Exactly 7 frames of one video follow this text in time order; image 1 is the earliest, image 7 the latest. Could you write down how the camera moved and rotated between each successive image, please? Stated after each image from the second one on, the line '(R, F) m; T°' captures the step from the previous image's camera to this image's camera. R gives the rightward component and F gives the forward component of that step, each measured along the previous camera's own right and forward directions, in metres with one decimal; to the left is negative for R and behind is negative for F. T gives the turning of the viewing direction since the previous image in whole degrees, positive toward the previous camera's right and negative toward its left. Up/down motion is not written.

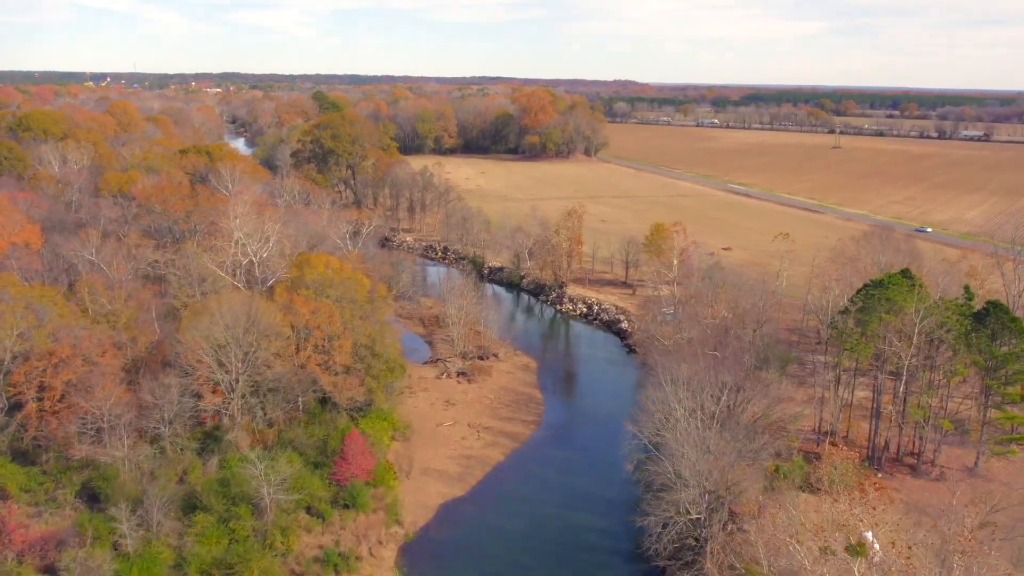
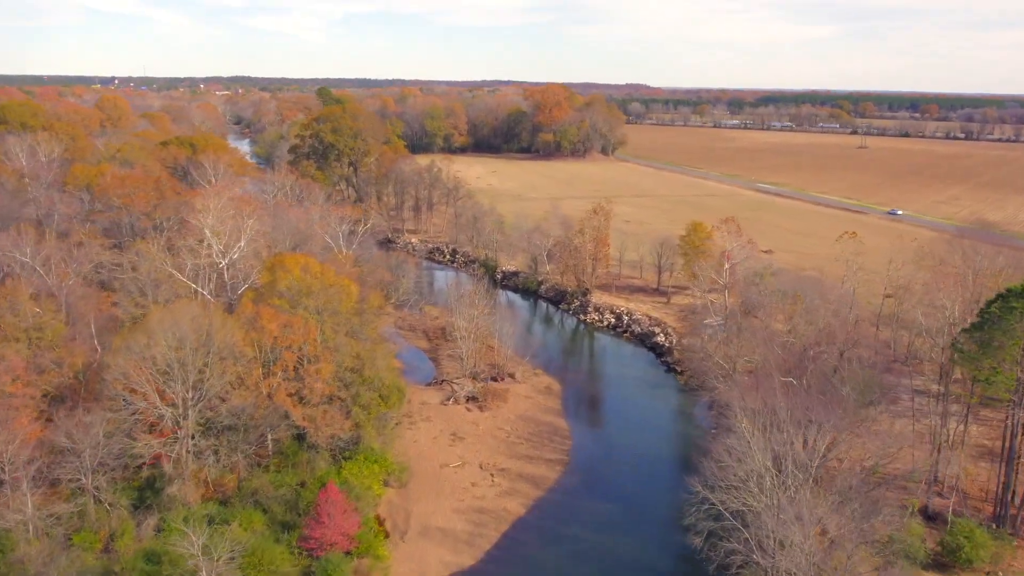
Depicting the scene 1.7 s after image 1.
(-0.3, +5.4) m; -1°
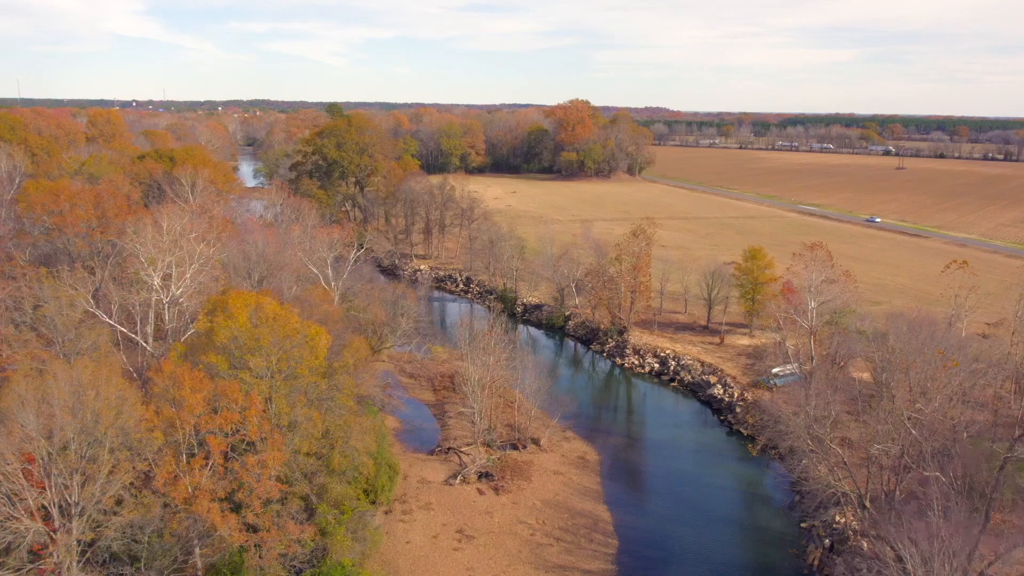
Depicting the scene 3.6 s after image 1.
(-0.1, +6.2) m; -1°
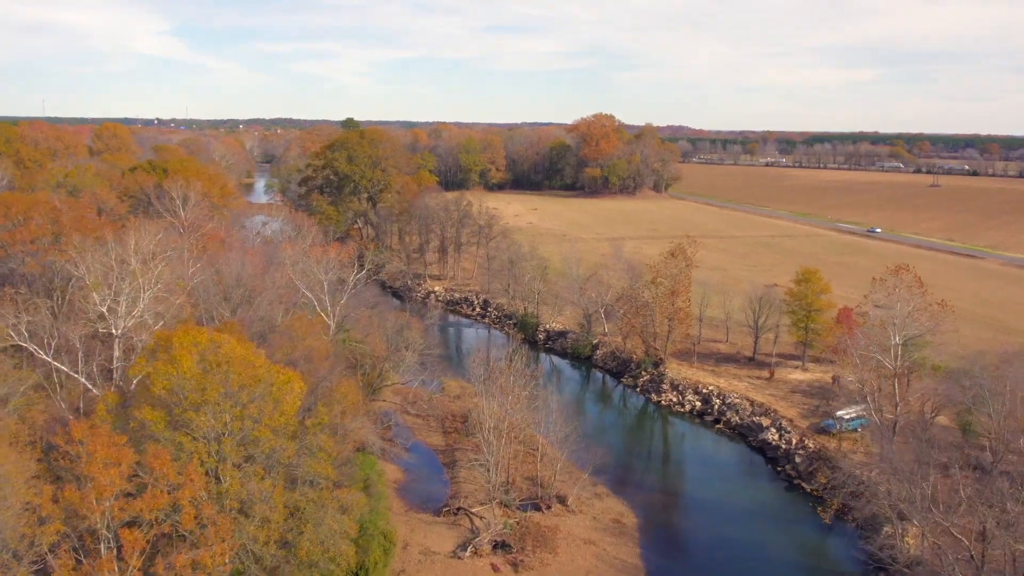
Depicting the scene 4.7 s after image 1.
(0.0, +3.7) m; -1°
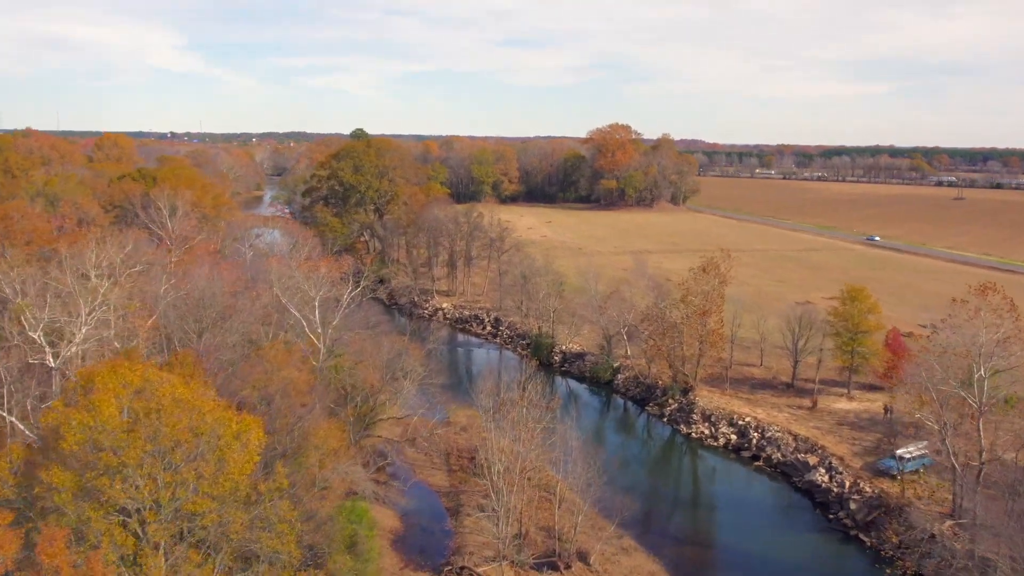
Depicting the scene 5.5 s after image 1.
(0.0, +2.8) m; -1°
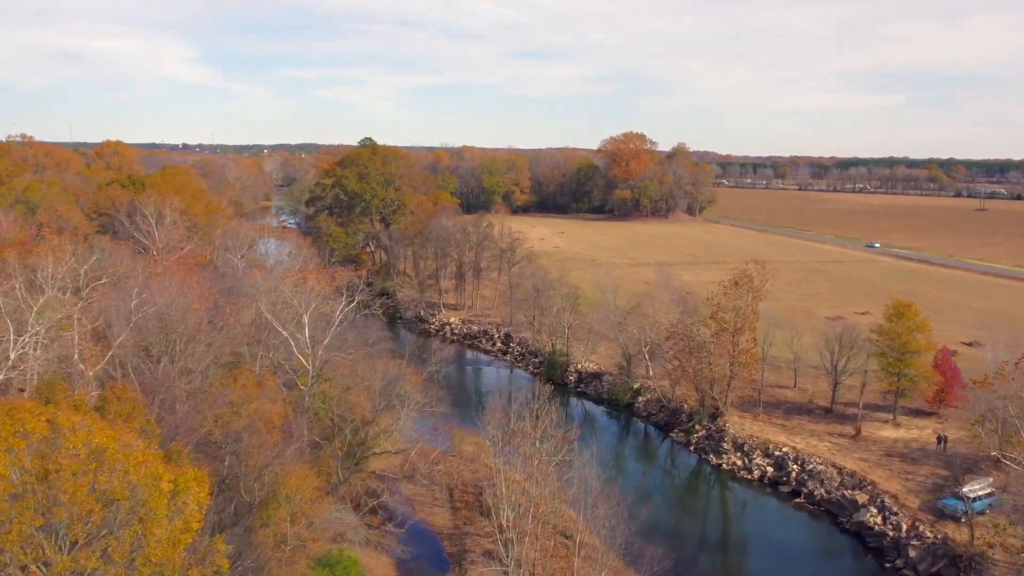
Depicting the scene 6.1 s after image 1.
(0.0, +2.4) m; -1°
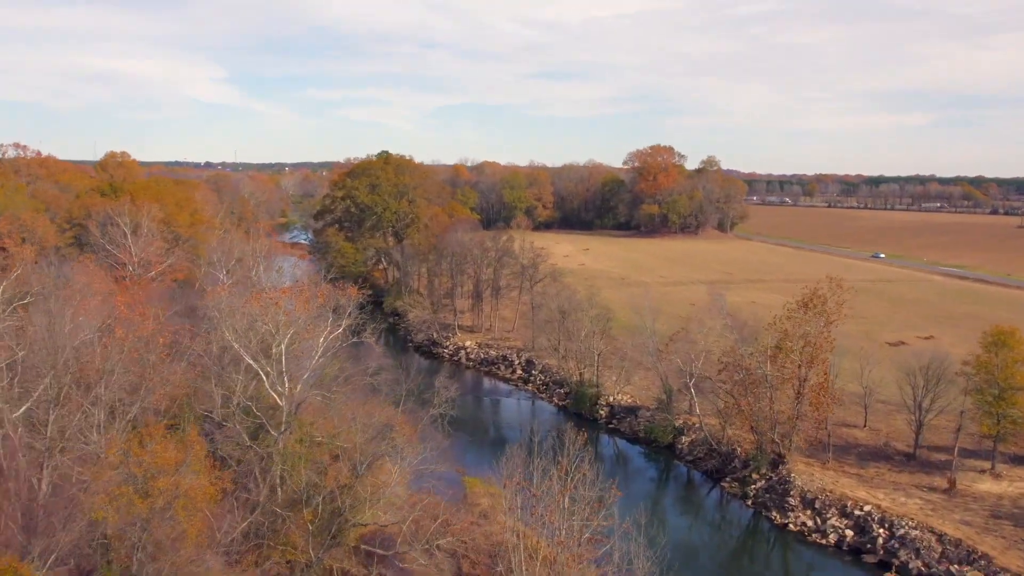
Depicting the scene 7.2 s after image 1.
(0.0, +3.8) m; -1°
